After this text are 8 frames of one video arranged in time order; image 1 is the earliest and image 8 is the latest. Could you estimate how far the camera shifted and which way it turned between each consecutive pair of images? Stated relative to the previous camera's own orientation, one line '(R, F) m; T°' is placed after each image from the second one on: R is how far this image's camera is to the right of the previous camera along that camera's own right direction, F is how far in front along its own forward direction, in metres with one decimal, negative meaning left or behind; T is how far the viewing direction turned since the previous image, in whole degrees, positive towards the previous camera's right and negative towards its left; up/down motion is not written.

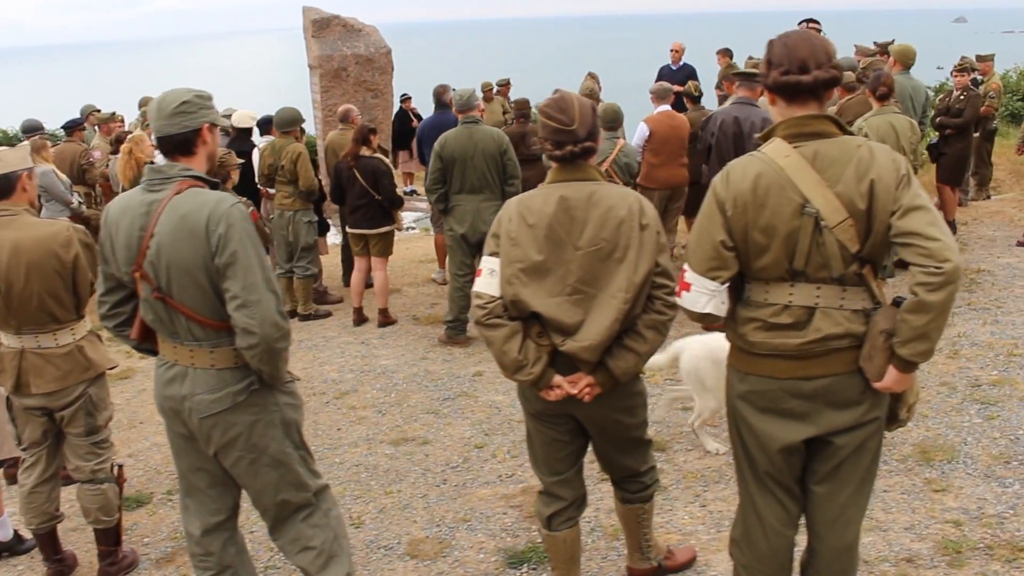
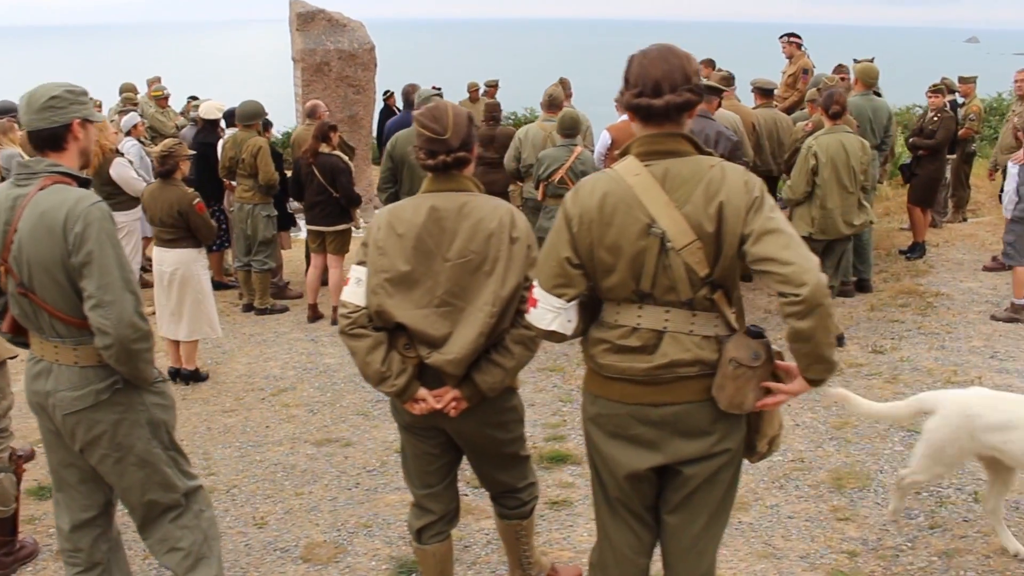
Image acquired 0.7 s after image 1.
(+0.4, 0.0) m; -1°
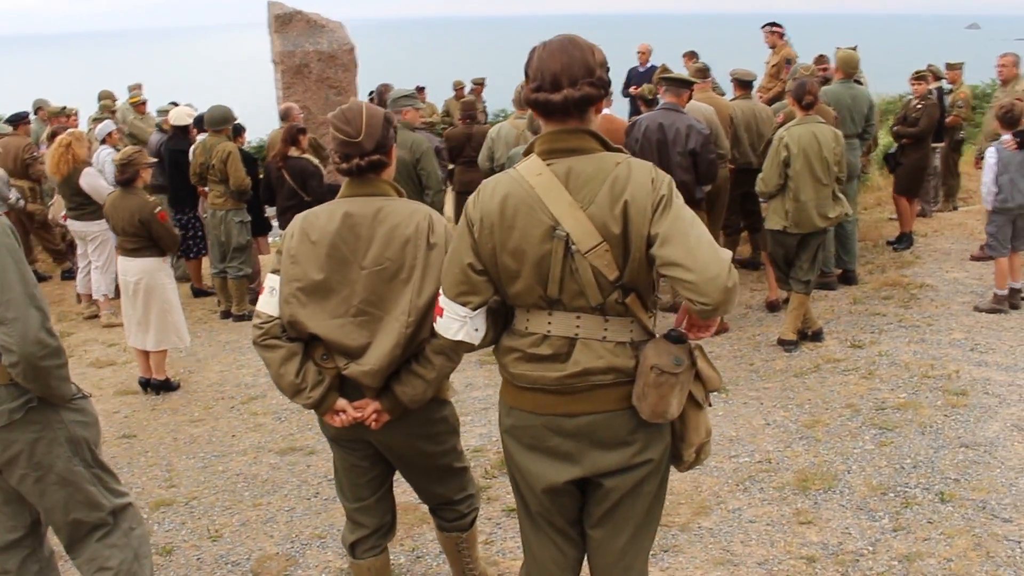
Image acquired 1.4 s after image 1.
(+0.3, +0.1) m; -1°
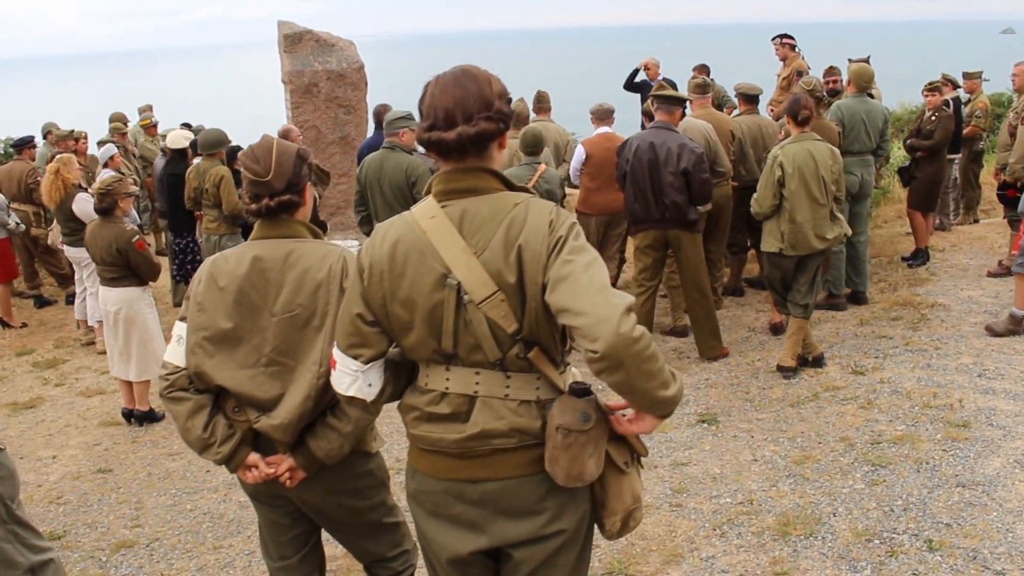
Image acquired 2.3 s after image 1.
(+0.3, +0.2) m; -2°
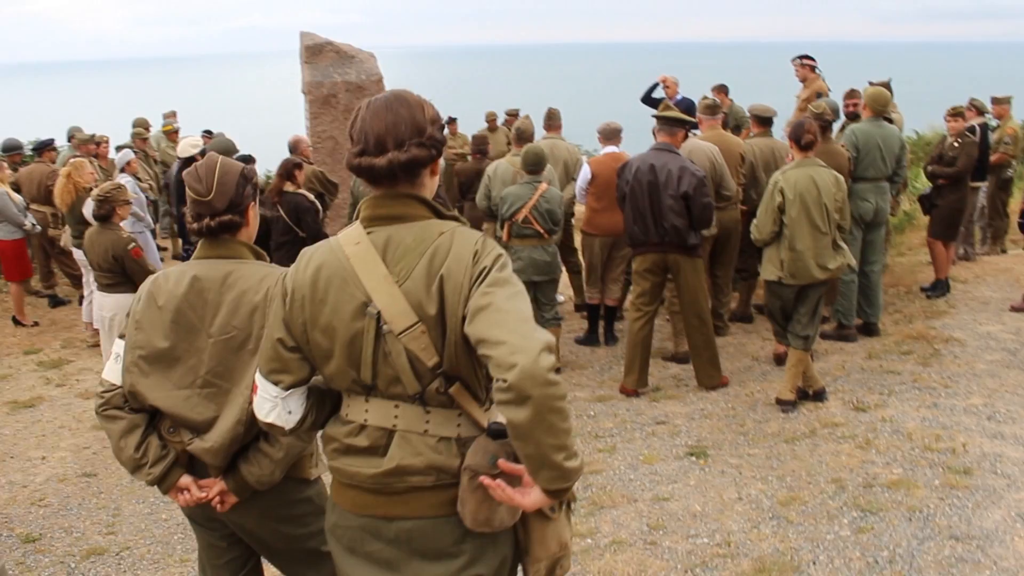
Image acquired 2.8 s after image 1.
(+0.3, +0.1) m; -2°
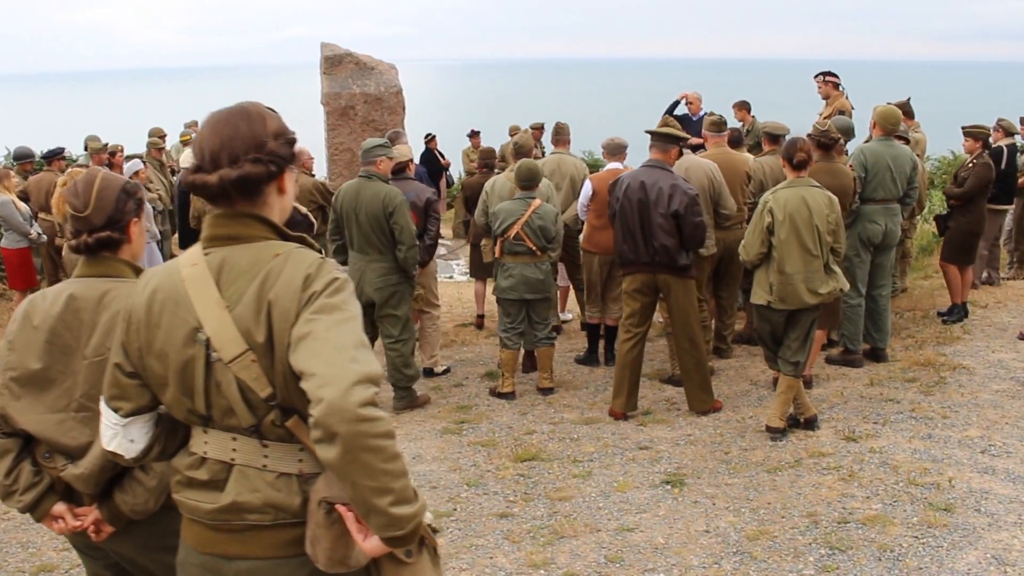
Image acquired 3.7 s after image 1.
(+0.4, +0.2) m; -3°
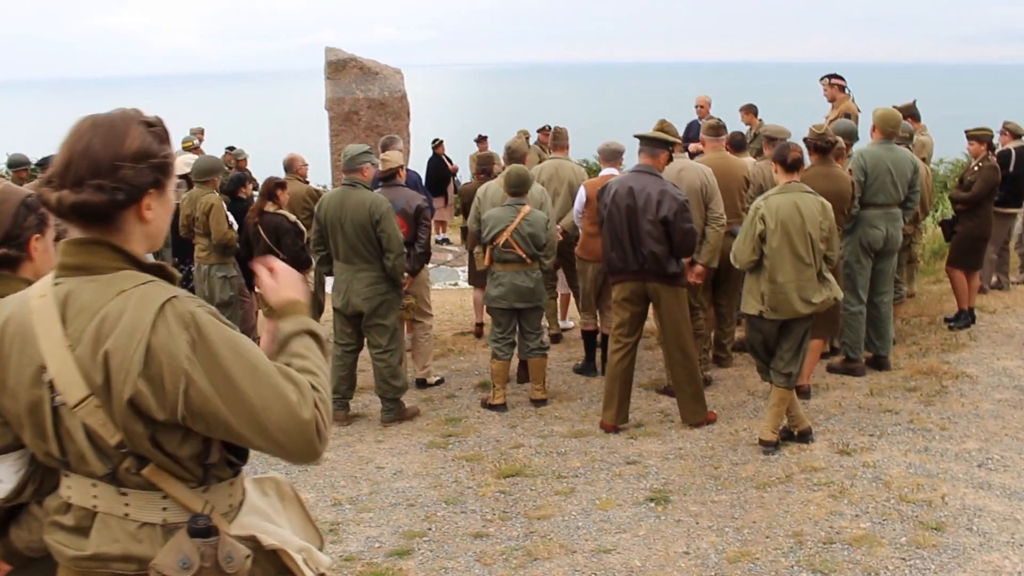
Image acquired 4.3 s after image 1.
(+0.3, +0.2) m; -2°
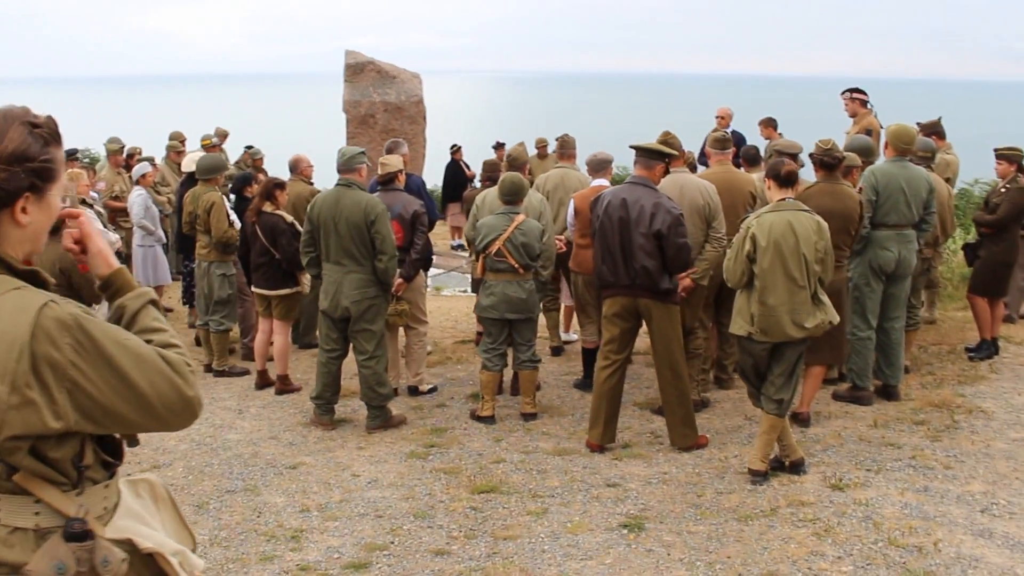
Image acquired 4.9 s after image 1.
(+0.3, +0.2) m; -2°
